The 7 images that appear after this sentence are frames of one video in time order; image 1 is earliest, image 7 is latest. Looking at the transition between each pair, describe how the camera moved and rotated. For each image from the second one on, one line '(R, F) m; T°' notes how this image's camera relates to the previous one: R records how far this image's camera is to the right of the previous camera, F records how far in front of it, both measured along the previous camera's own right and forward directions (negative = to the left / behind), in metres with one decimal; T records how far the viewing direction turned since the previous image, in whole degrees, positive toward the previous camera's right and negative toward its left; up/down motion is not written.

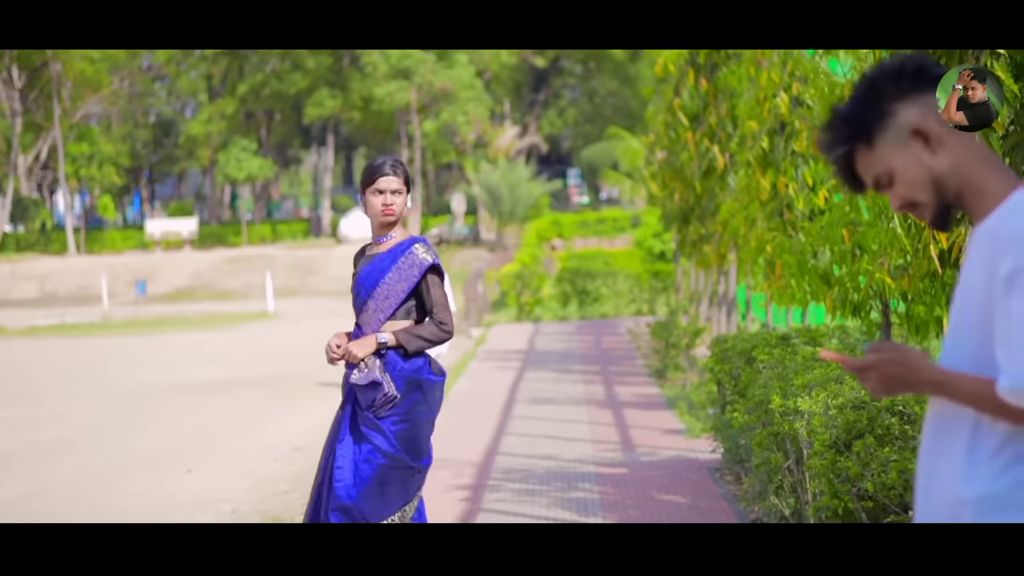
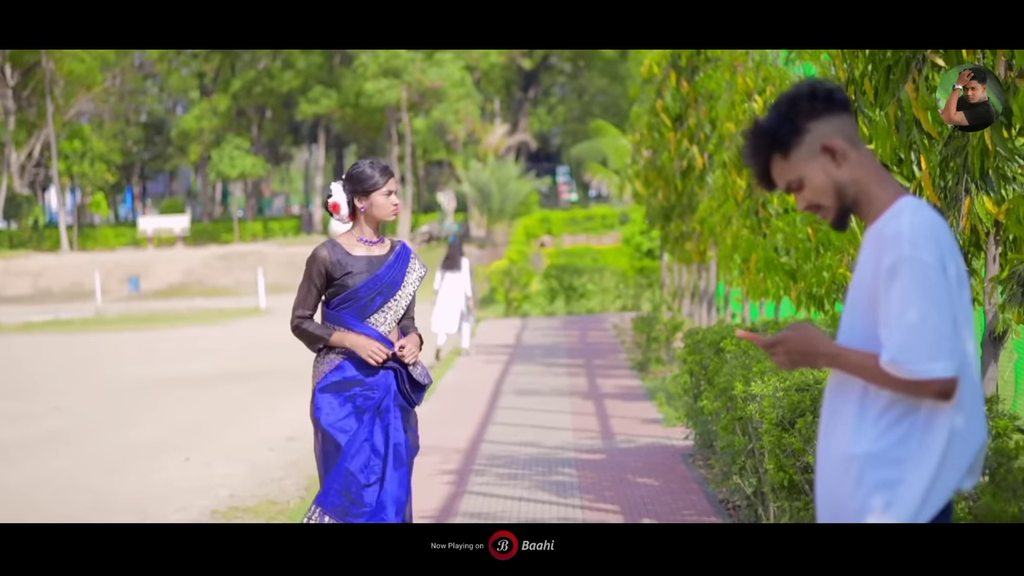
(0.0, -0.5) m; 0°
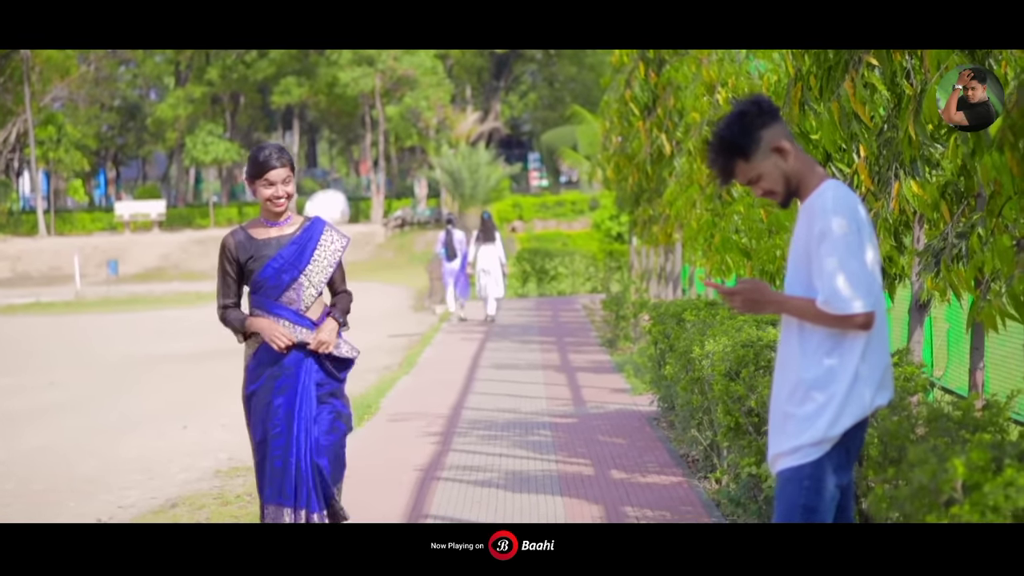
(-0.1, -0.8) m; +1°
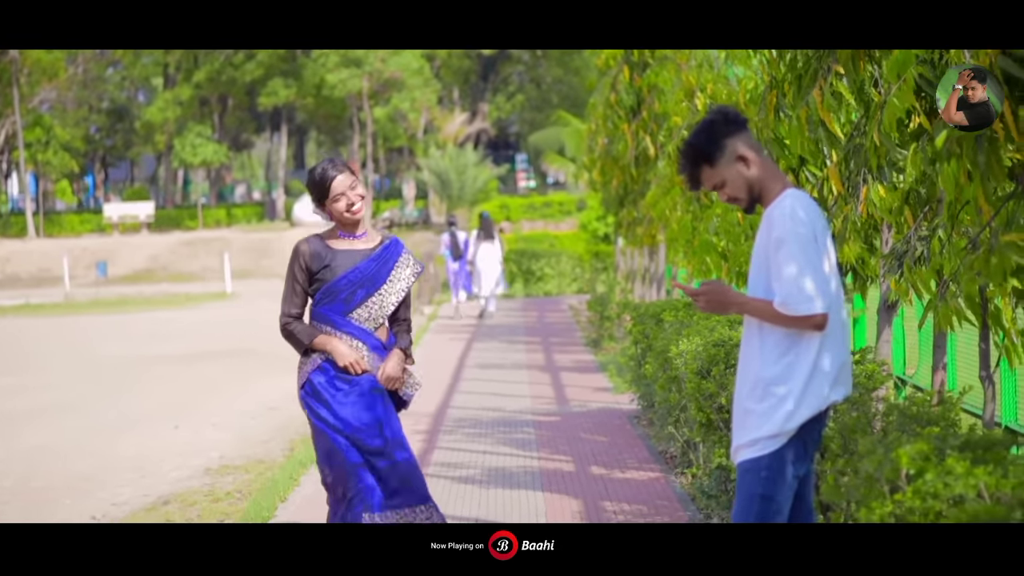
(0.0, -0.3) m; 0°
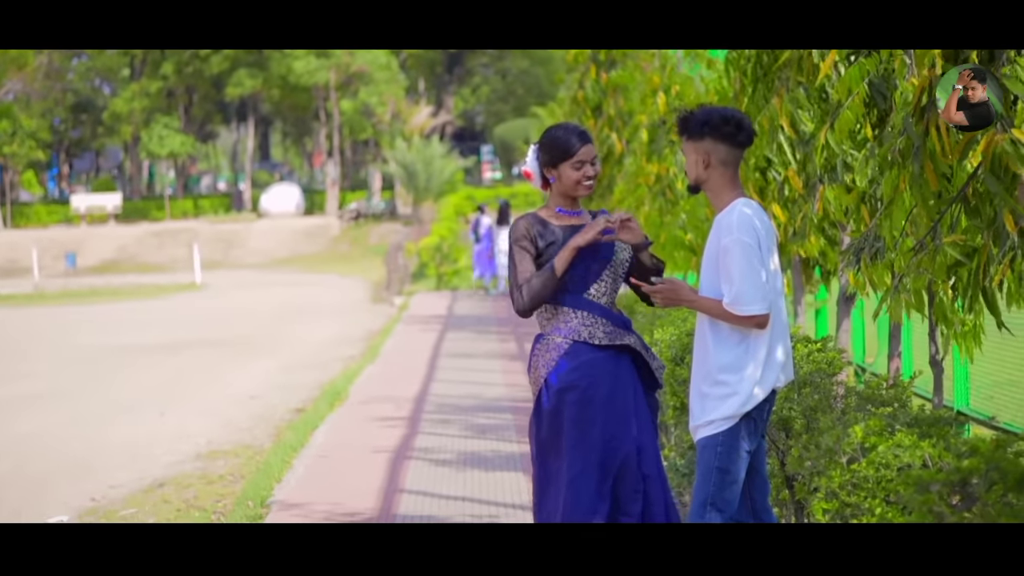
(-0.1, -0.5) m; +1°
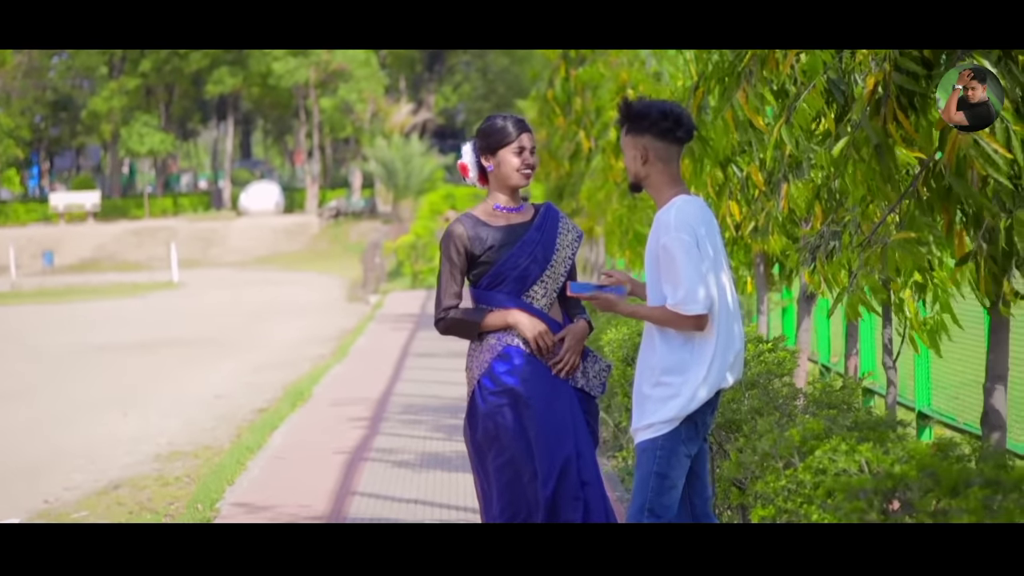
(+0.2, +0.1) m; +1°
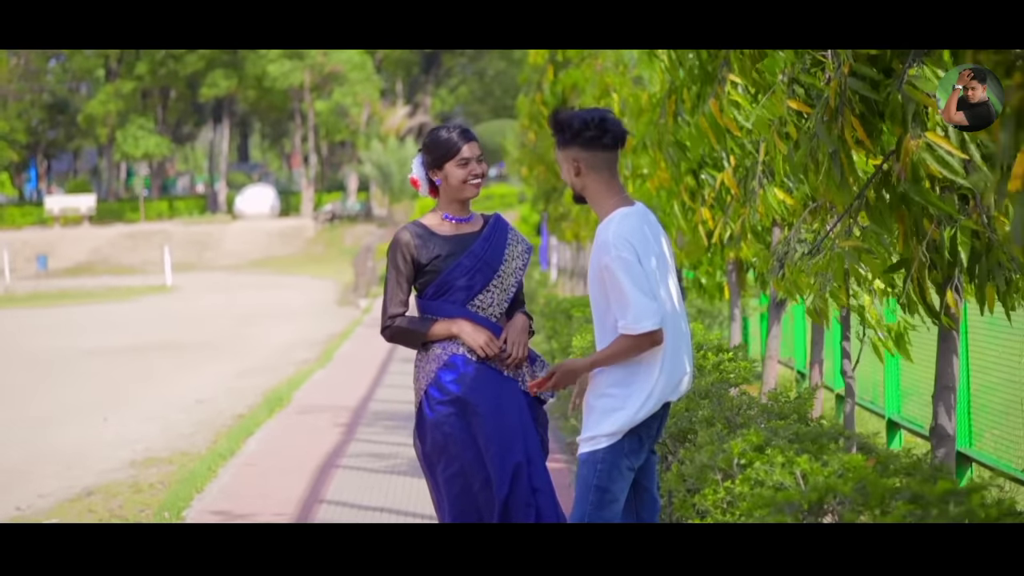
(+0.2, 0.0) m; 0°
